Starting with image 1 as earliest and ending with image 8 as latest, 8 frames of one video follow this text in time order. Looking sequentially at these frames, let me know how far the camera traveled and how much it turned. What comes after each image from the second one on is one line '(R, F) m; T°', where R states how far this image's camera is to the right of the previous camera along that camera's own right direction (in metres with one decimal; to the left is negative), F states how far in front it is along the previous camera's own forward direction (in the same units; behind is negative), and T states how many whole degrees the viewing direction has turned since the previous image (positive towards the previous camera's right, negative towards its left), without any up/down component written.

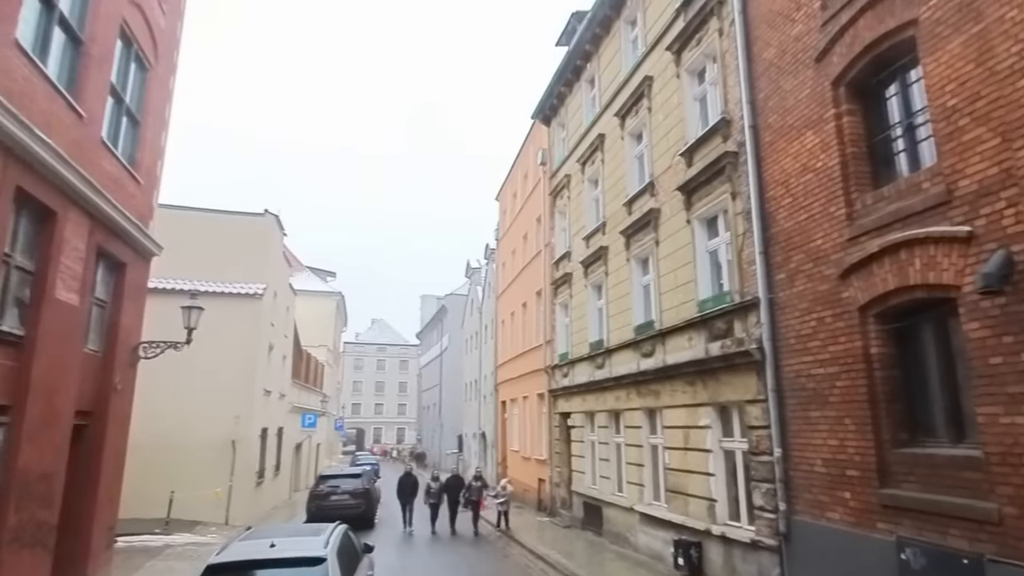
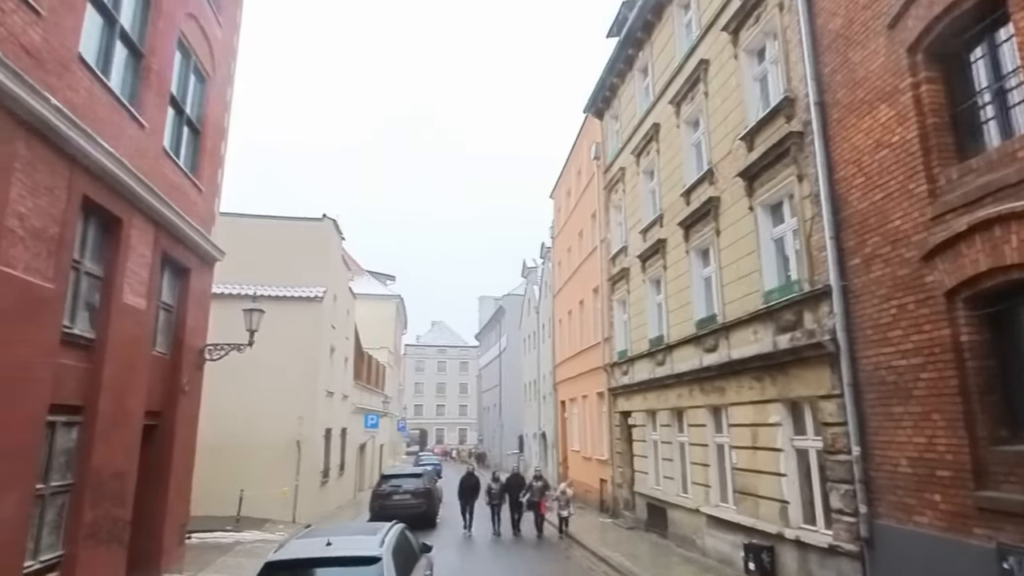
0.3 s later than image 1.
(+0.1, +0.2) m; -5°
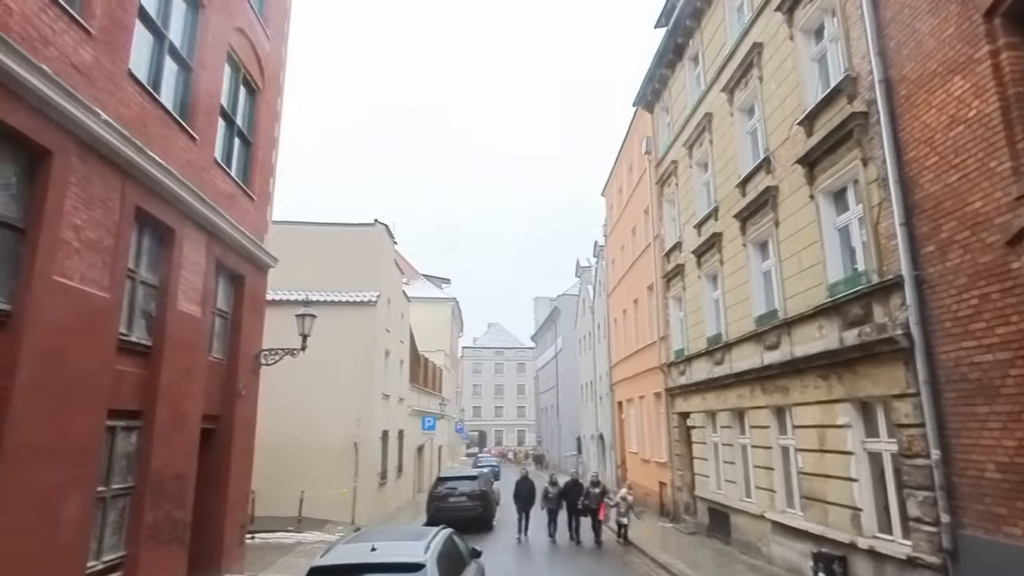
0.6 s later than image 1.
(+0.2, +0.2) m; -5°
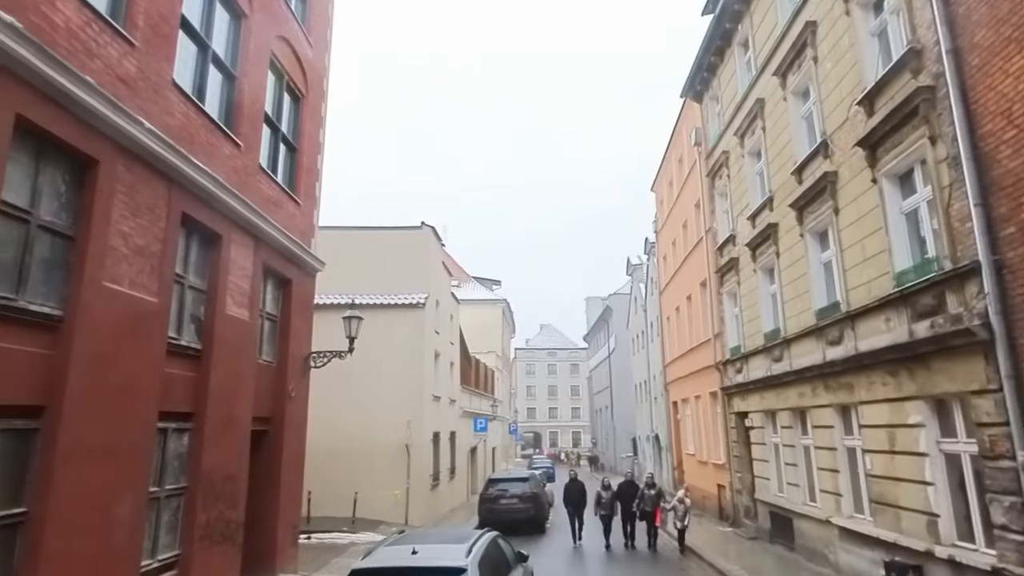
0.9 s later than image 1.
(+0.1, +0.2) m; -5°
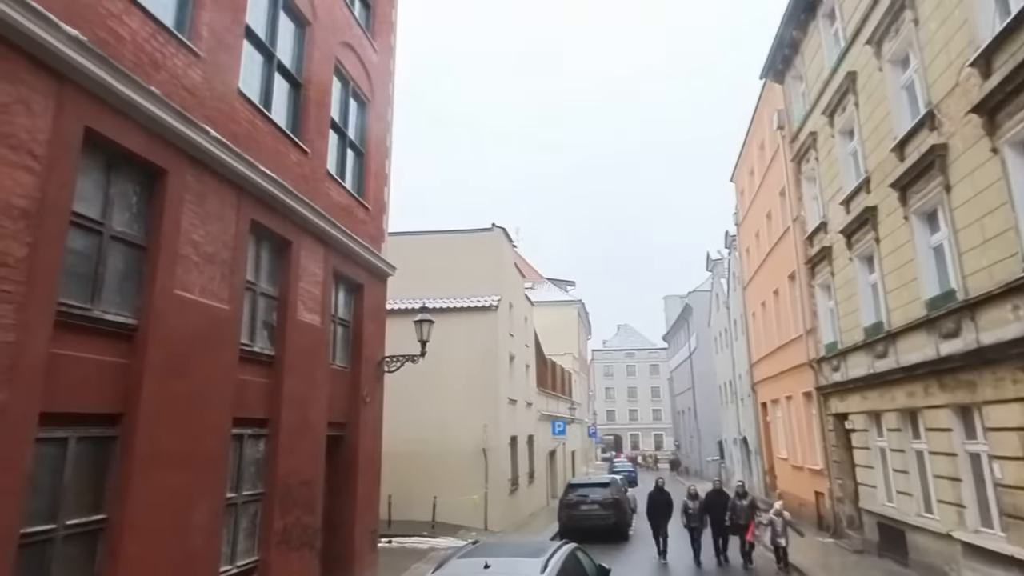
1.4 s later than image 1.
(0.0, +0.4) m; -7°
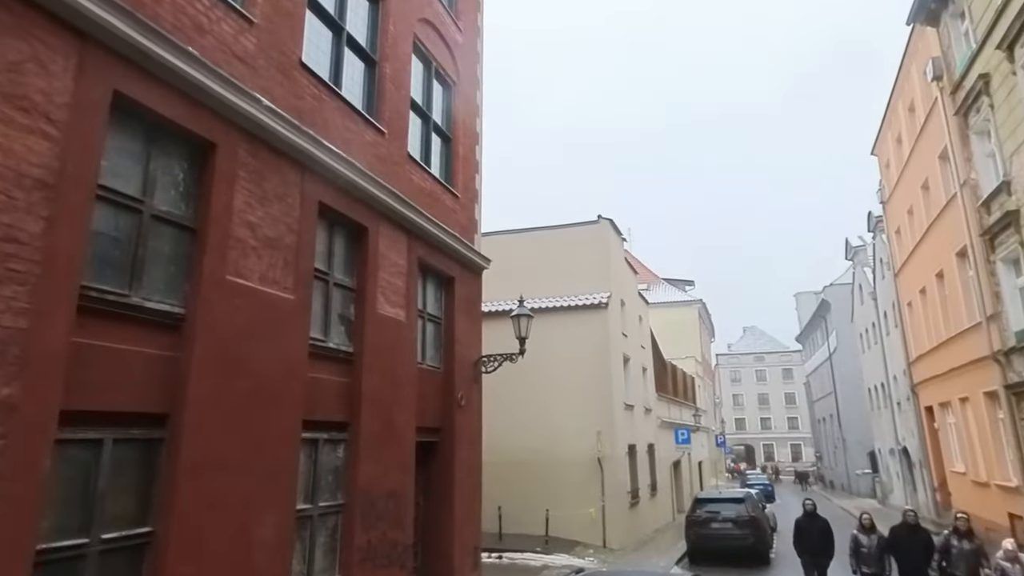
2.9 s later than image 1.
(+0.1, +1.2) m; -11°
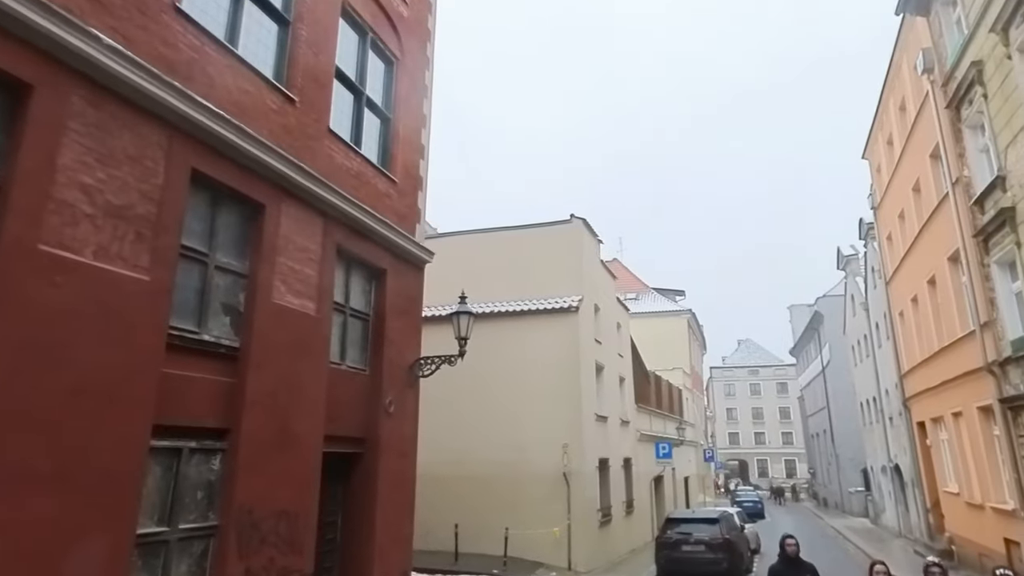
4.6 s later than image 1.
(+0.9, +1.0) m; 0°
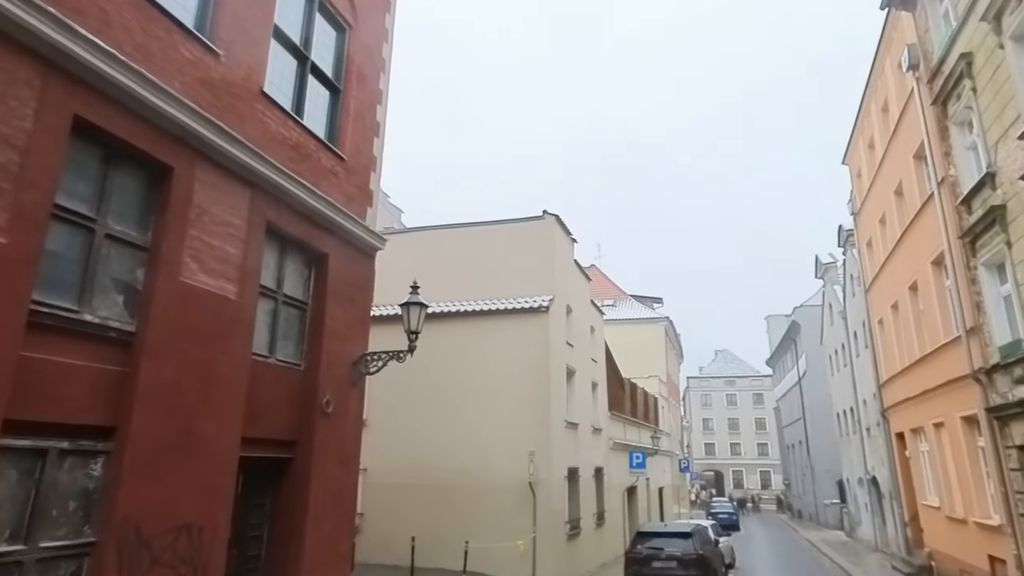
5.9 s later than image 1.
(+0.3, +0.8) m; +2°
